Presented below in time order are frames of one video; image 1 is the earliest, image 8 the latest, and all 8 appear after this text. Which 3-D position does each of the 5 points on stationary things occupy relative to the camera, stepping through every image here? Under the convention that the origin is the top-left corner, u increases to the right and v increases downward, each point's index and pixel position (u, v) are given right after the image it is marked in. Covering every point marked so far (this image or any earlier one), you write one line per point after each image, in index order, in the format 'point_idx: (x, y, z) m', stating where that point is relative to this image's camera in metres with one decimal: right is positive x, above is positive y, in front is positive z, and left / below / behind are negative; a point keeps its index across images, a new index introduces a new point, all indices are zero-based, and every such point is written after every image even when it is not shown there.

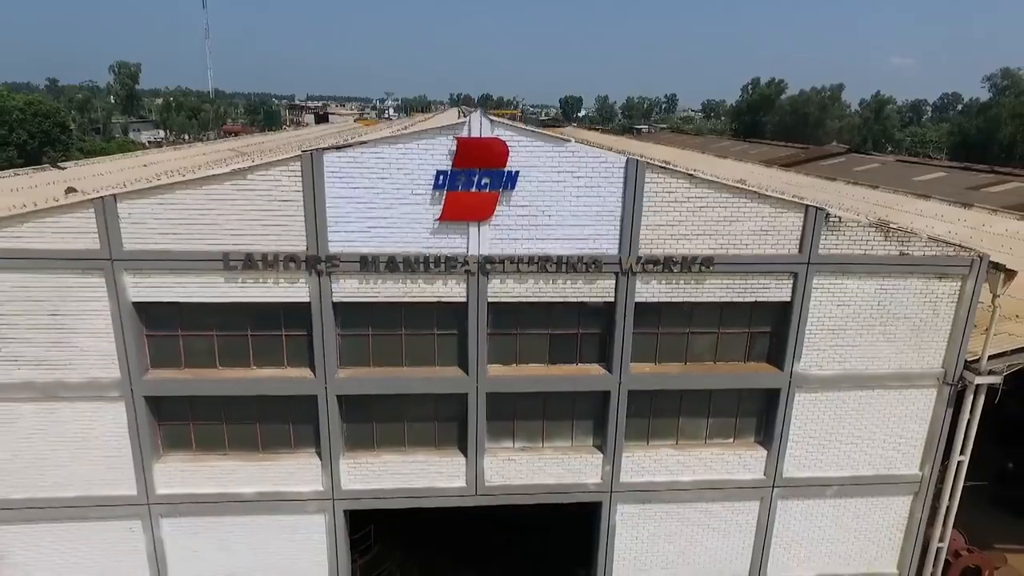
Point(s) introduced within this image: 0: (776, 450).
0: (+3.8, -2.3, +9.3) m
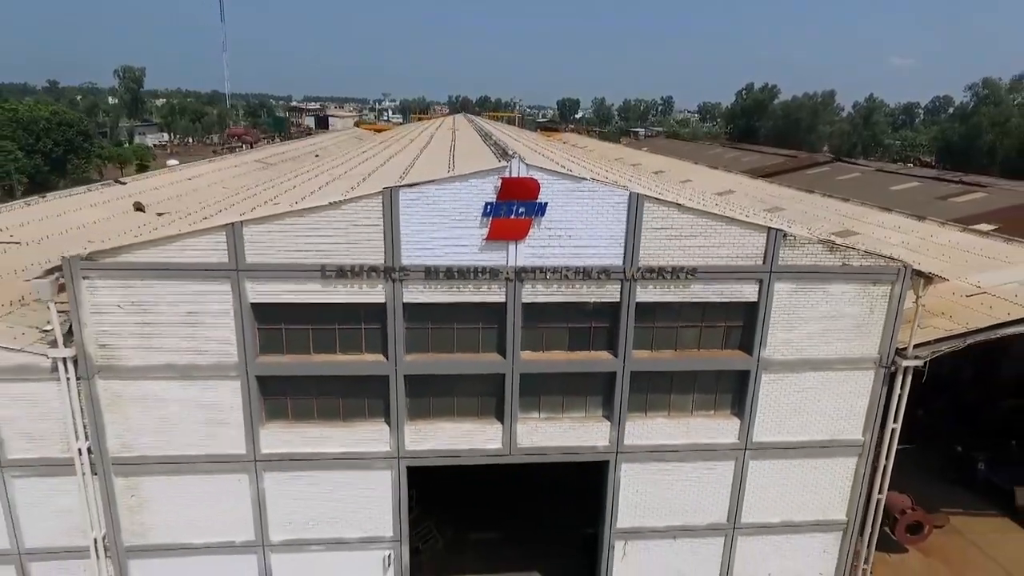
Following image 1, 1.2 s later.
0: (+4.2, -2.4, +11.8) m
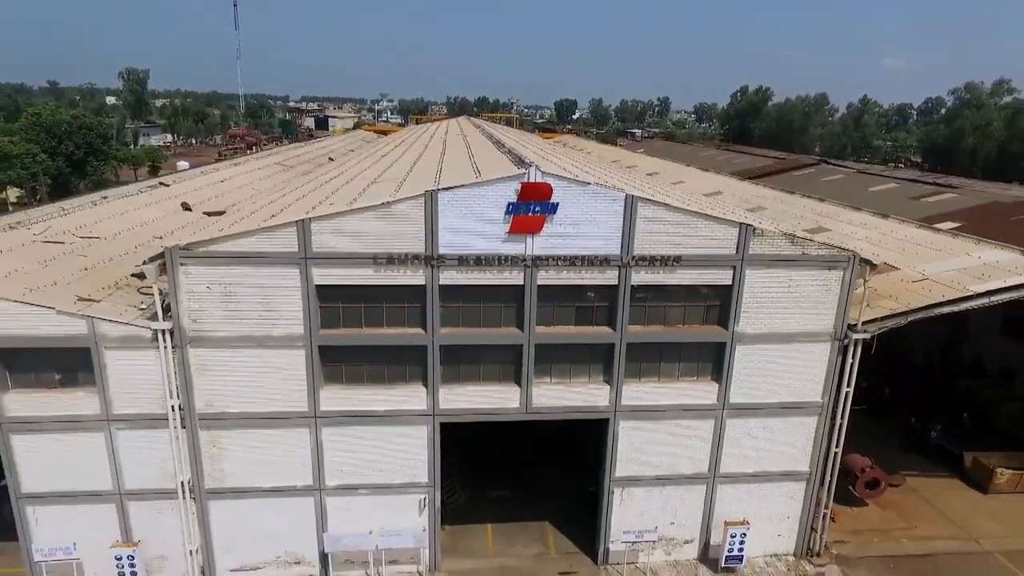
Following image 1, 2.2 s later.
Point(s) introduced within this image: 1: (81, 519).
0: (+4.6, -2.1, +14.1) m
1: (-8.9, -4.7, +13.5) m
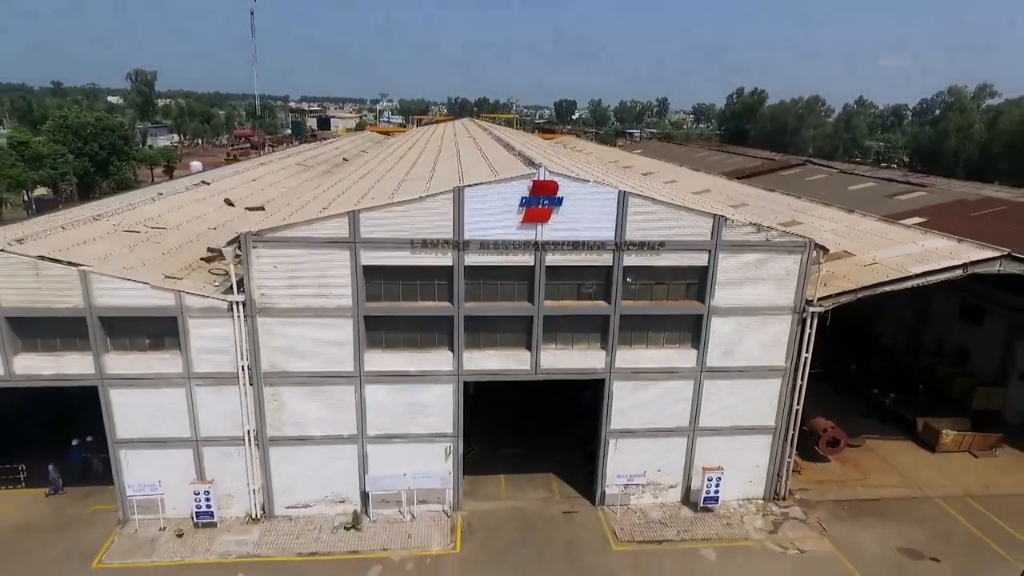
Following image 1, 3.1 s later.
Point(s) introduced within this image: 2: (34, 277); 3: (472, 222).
0: (+4.9, -1.6, +16.8) m
1: (-8.6, -4.3, +16.1) m
2: (-10.6, +0.2, +14.6) m
3: (-0.9, +1.6, +15.3) m
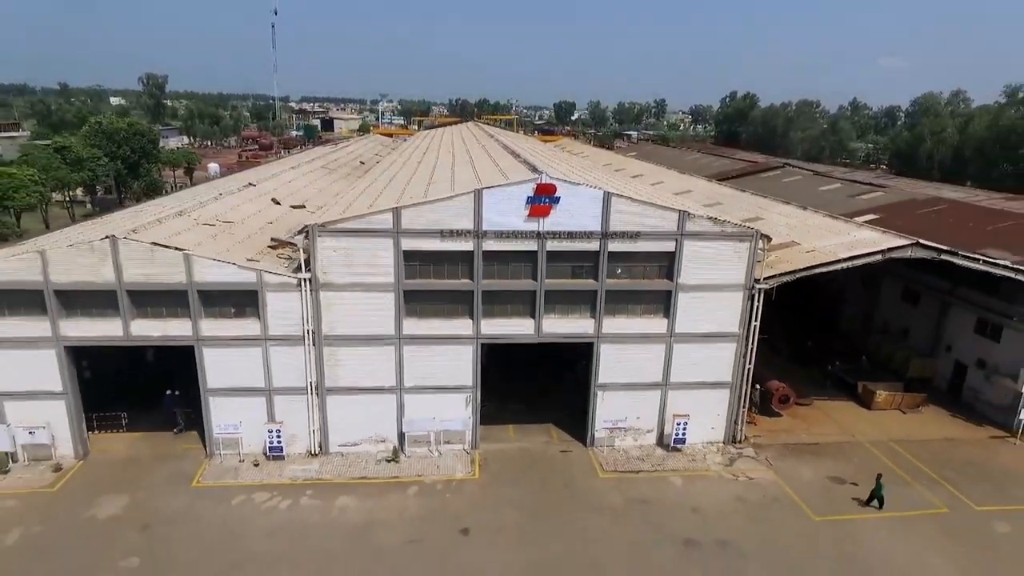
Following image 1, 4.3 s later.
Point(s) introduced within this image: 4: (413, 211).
0: (+5.1, -1.0, +21.0) m
1: (-8.3, -3.7, +20.3) m
2: (-10.4, +0.8, +18.7) m
3: (-0.7, +2.2, +19.4) m
4: (-2.9, +2.2, +19.1) m
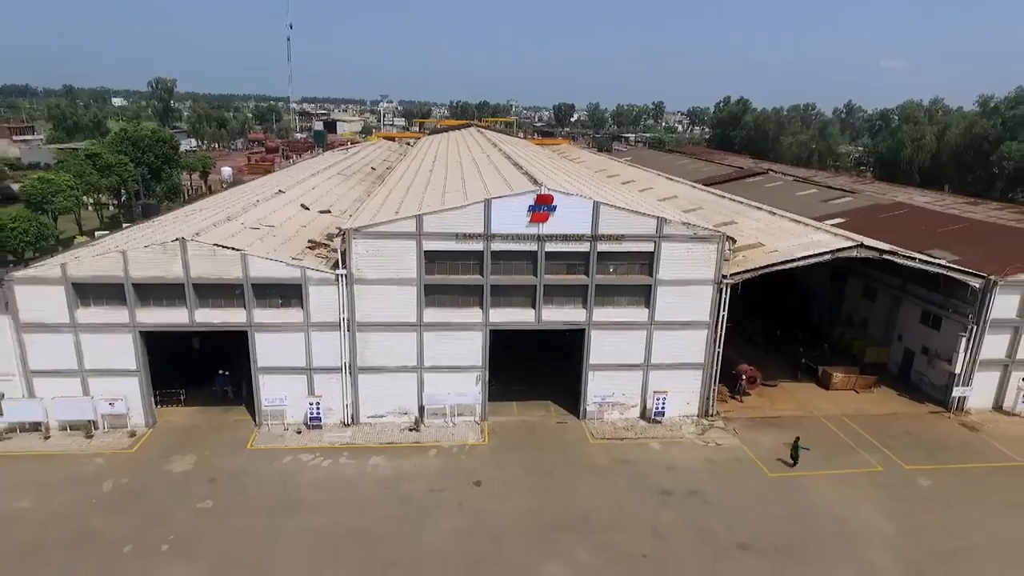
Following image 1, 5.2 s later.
0: (+5.3, -0.8, +24.6) m
1: (-8.2, -3.5, +23.9) m
2: (-10.3, +1.0, +22.3) m
3: (-0.6, +2.4, +23.1) m
4: (-2.7, +2.4, +22.7) m
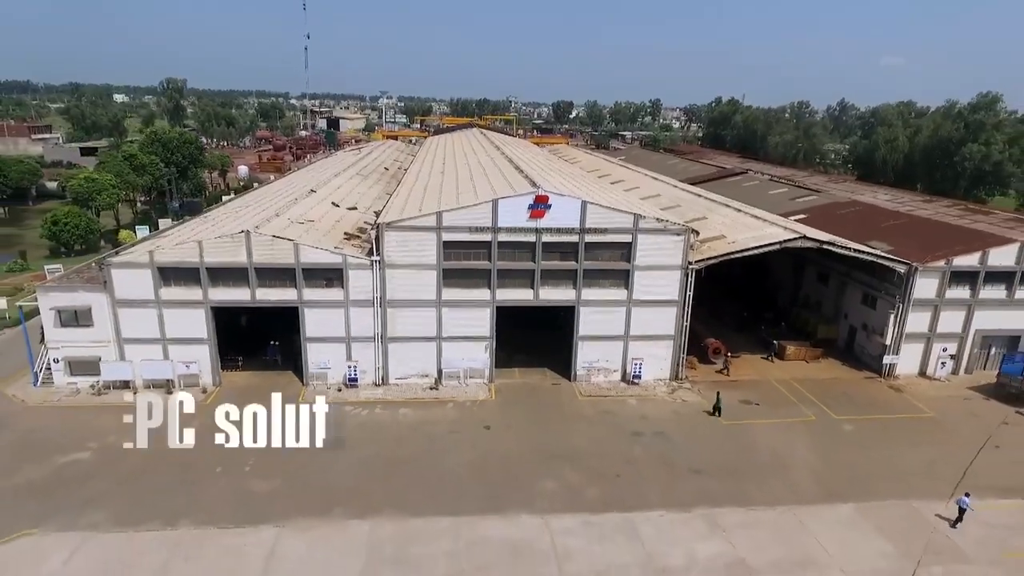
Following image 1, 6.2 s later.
0: (+5.4, -0.1, +29.7) m
1: (-8.1, -2.8, +29.0) m
2: (-10.1, +1.7, +27.4) m
3: (-0.4, +3.1, +28.1) m
4: (-2.6, +3.2, +27.8) m
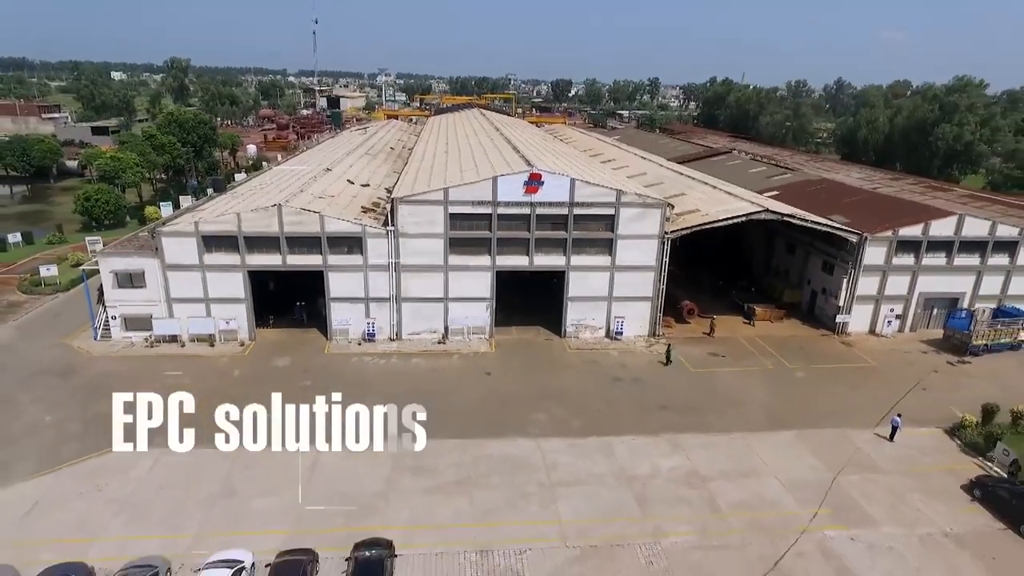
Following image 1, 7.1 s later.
0: (+5.3, +1.6, +33.8) m
1: (-8.2, -1.1, +33.1) m
2: (-10.2, +3.4, +31.4) m
3: (-0.5, +4.7, +32.1) m
4: (-2.7, +4.8, +31.8) m
